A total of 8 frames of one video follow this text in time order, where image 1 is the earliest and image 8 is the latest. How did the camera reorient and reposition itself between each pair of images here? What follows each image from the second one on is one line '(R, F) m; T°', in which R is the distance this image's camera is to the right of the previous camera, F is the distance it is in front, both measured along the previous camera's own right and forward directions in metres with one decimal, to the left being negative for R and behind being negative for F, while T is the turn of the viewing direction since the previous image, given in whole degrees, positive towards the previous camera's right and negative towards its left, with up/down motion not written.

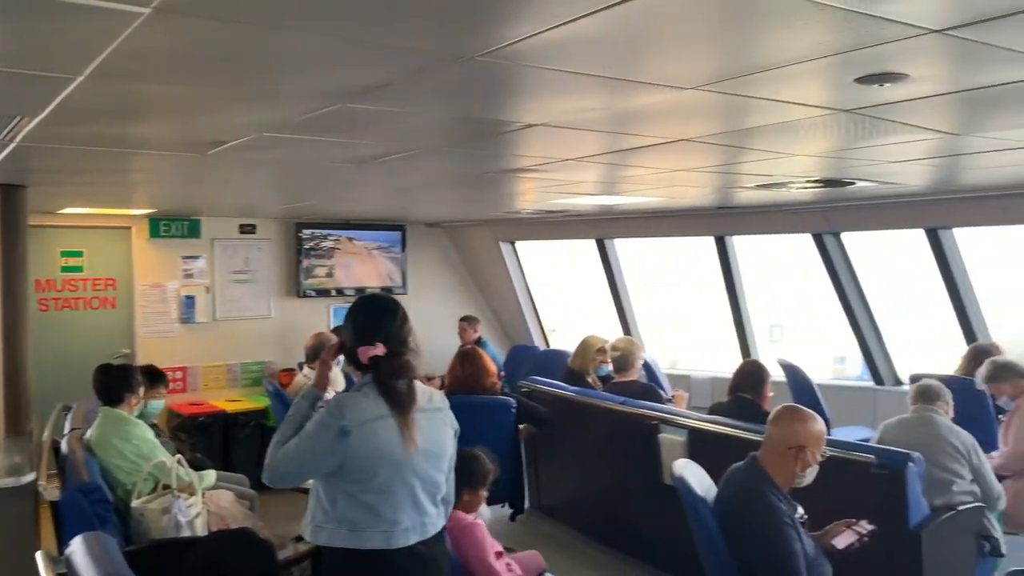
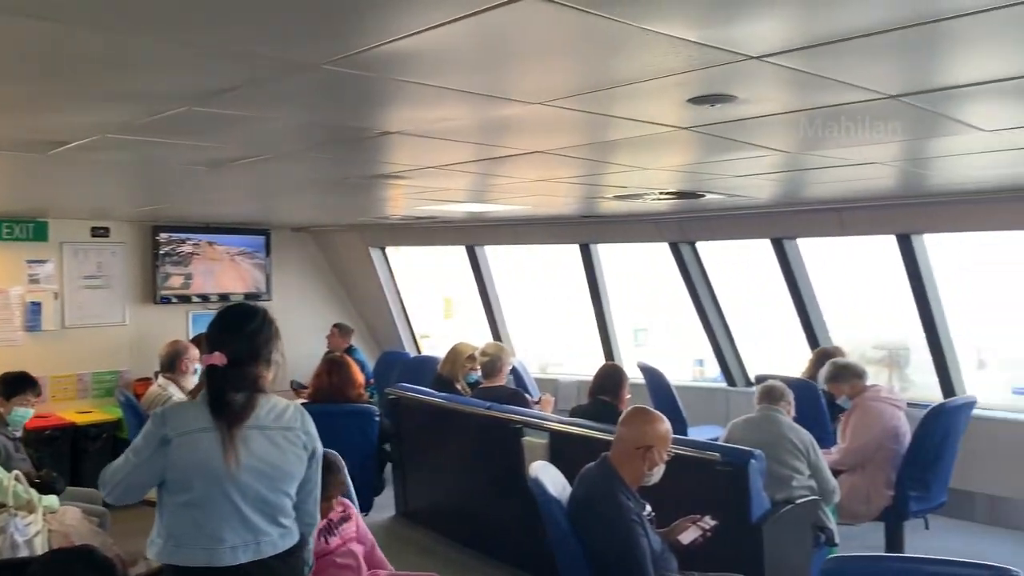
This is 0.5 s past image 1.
(+0.1, 0.0) m; +8°
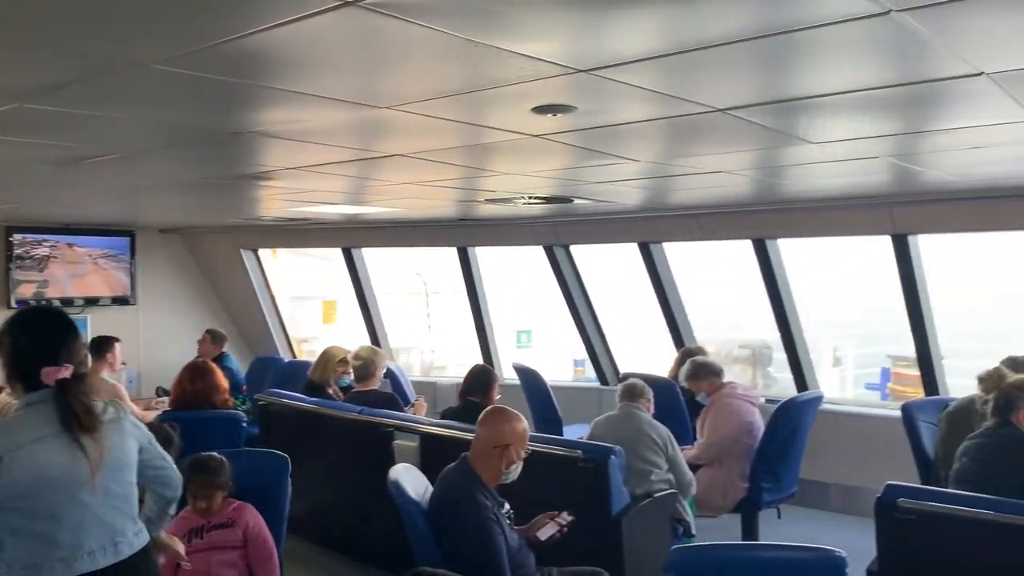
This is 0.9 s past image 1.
(+0.1, 0.0) m; +7°
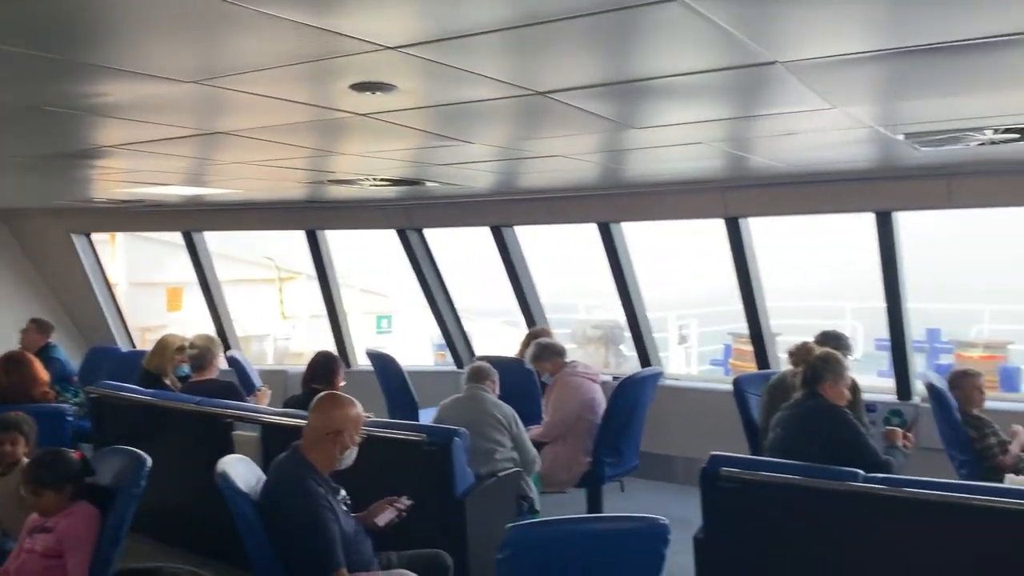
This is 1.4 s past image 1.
(+0.1, 0.0) m; +9°
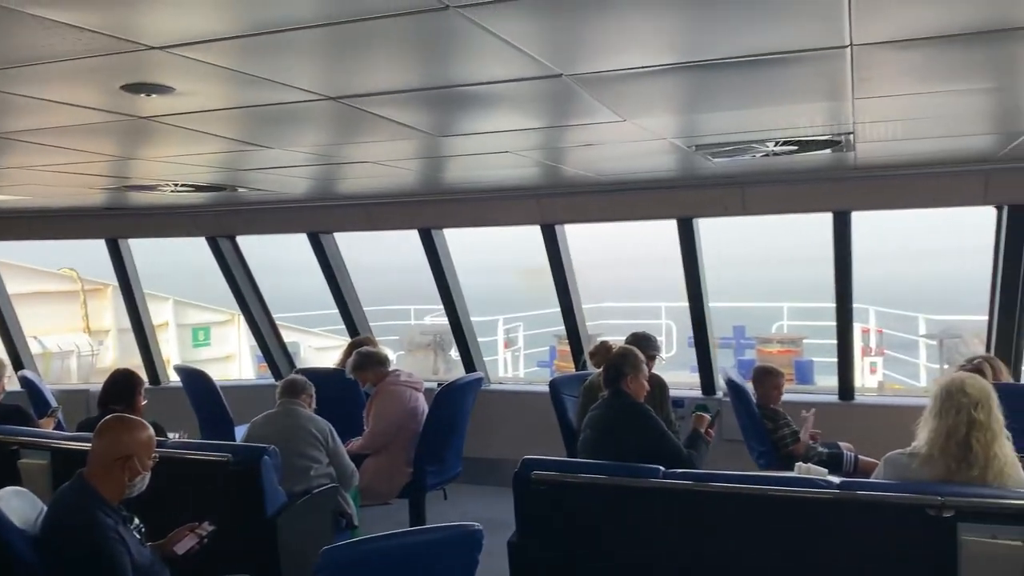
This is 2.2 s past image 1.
(+0.1, 0.0) m; +11°
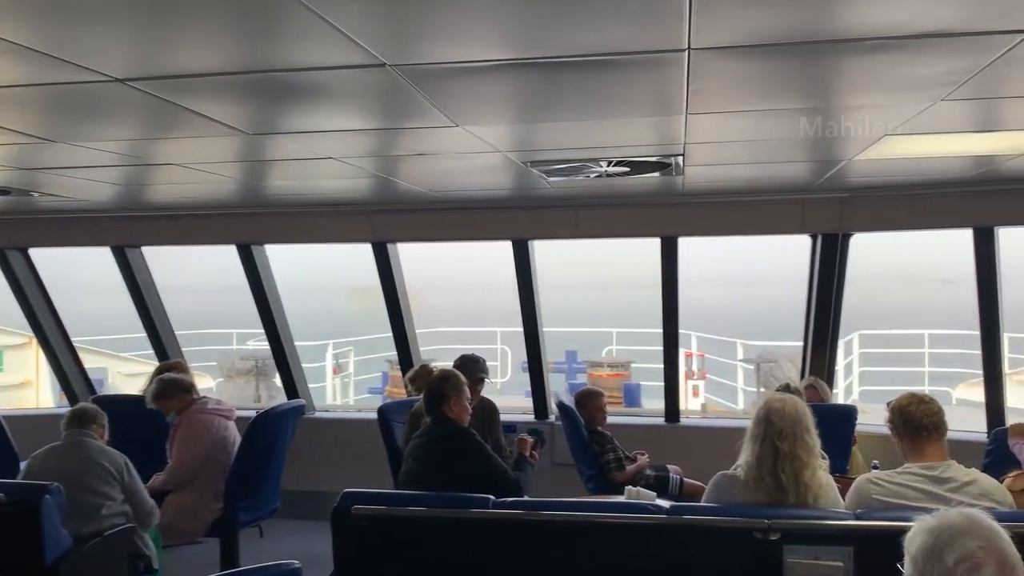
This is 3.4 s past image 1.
(0.0, +0.2) m; +11°
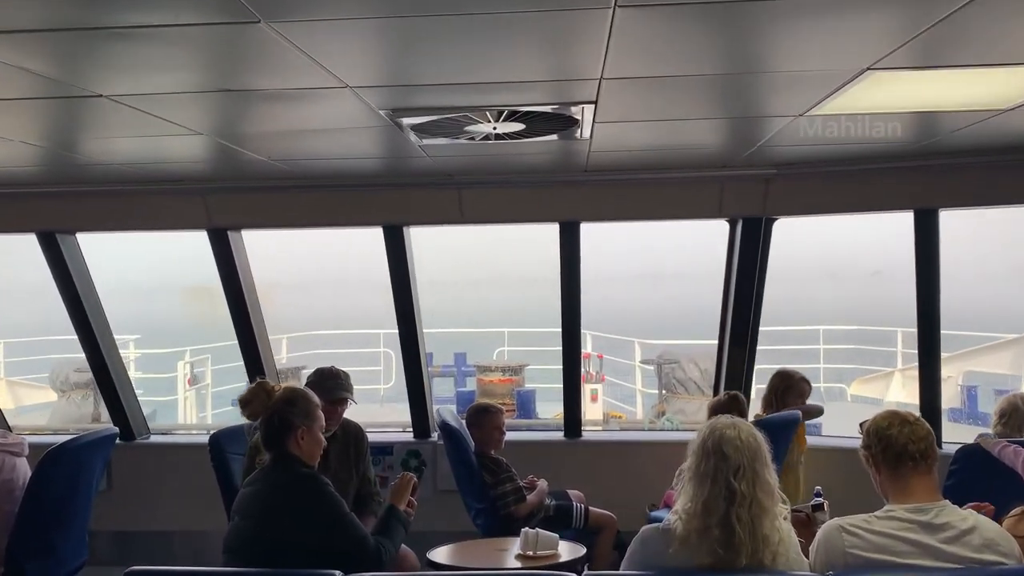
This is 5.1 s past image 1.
(+0.1, +0.7) m; +7°
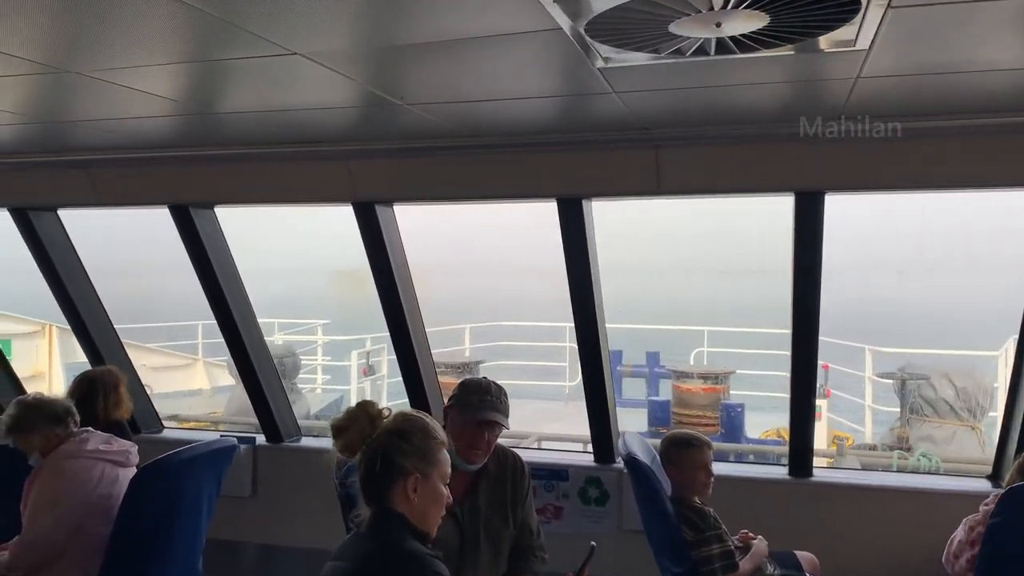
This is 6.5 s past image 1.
(-0.1, +0.8) m; -13°
